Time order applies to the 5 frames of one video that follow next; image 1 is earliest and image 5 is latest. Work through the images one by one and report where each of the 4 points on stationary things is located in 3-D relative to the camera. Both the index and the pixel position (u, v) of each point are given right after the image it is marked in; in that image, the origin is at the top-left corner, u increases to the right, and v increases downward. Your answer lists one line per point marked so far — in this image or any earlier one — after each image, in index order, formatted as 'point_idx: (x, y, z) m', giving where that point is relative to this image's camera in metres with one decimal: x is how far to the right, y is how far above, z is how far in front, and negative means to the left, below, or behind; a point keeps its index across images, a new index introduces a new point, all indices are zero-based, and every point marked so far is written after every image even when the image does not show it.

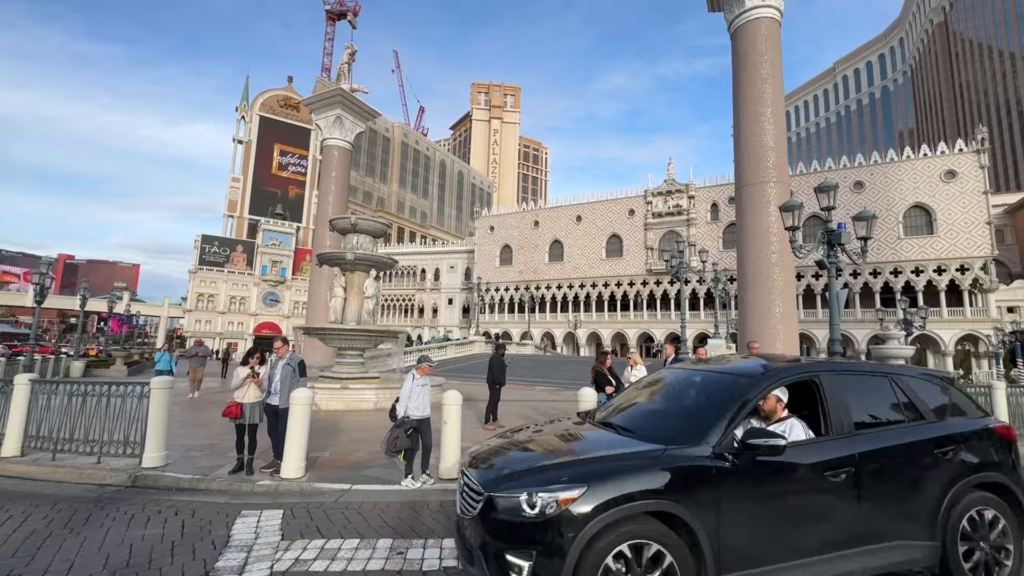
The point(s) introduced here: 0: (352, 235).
0: (-4.6, +1.5, +13.3) m
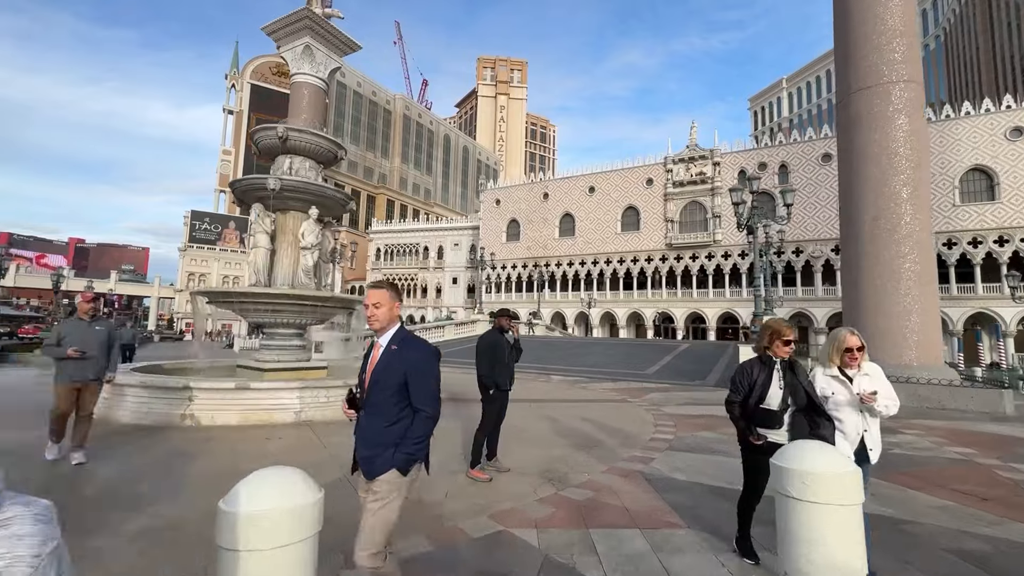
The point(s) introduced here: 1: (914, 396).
0: (-4.4, +2.5, +9.0) m
1: (+8.1, -2.2, +9.3) m
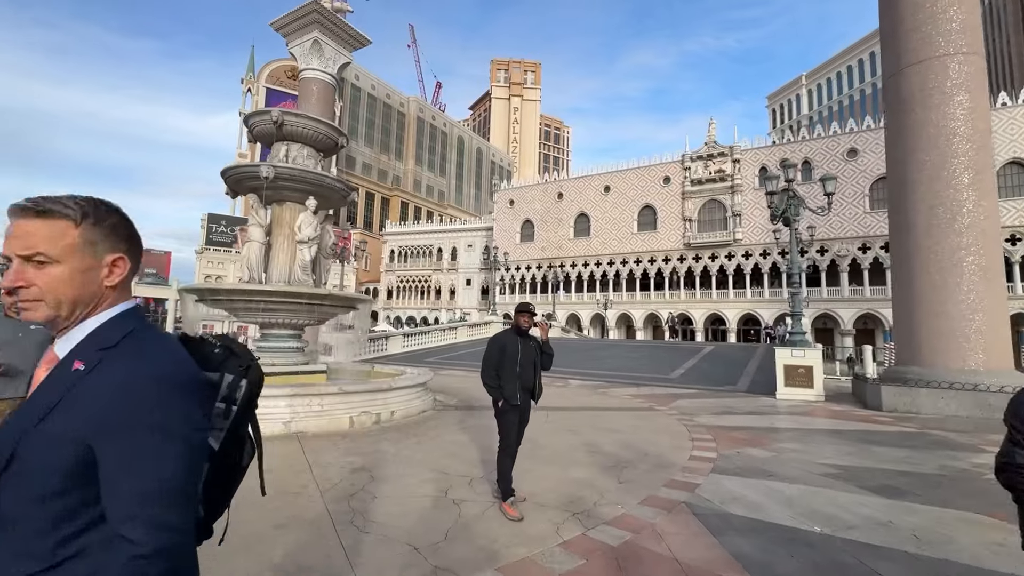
0: (-4.2, +2.6, +8.4) m
1: (+8.3, -2.1, +8.3) m
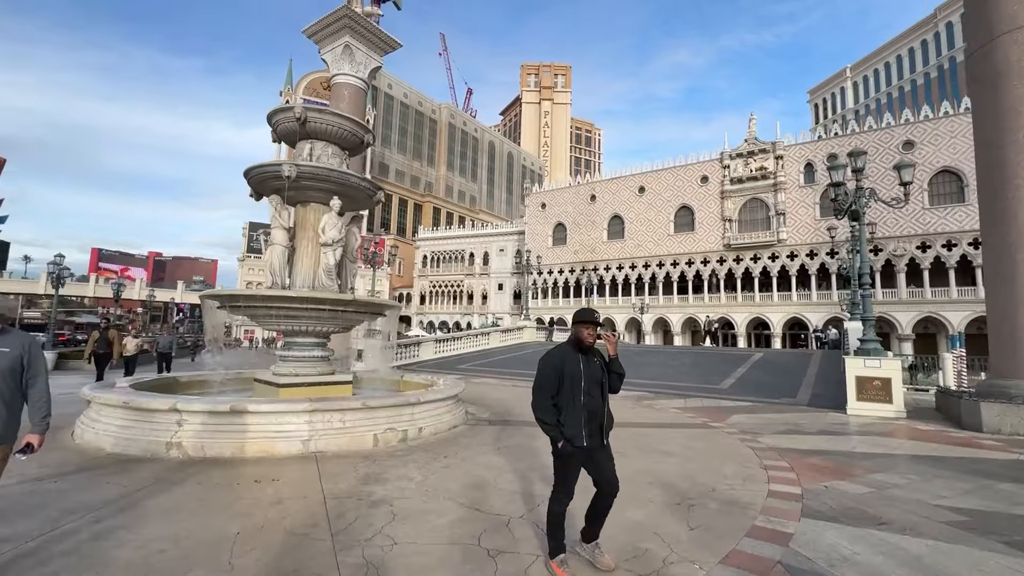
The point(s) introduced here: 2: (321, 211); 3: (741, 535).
0: (-3.6, +2.5, +8.0) m
1: (+8.9, -2.1, +7.0) m
2: (-3.3, +1.3, +8.0) m
3: (+1.6, -1.7, +3.3) m
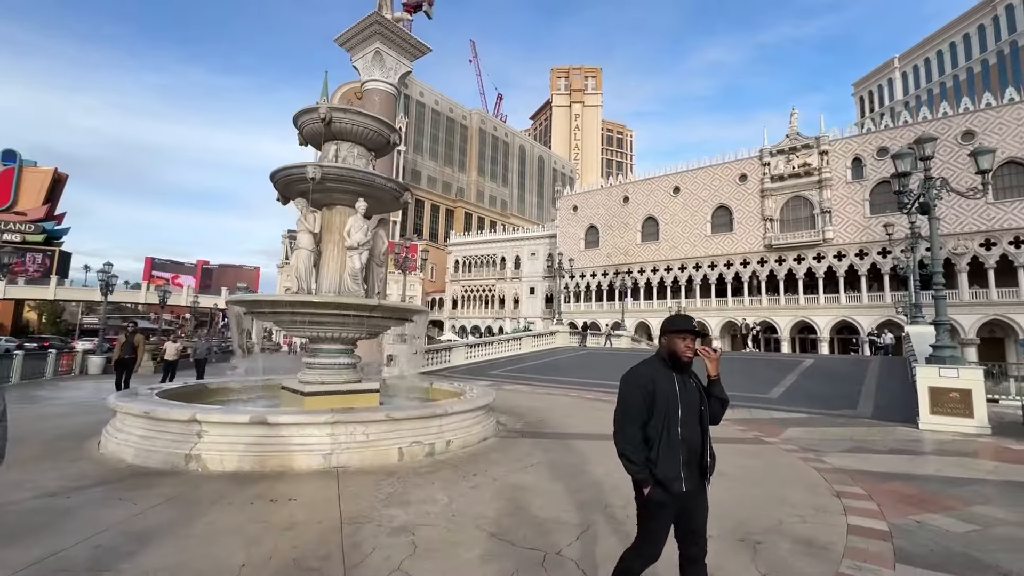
0: (-3.1, +2.4, +7.8) m
1: (+9.4, -2.1, +5.9) m
2: (-2.8, +1.2, +7.8) m
3: (+1.8, -1.8, +2.8) m
